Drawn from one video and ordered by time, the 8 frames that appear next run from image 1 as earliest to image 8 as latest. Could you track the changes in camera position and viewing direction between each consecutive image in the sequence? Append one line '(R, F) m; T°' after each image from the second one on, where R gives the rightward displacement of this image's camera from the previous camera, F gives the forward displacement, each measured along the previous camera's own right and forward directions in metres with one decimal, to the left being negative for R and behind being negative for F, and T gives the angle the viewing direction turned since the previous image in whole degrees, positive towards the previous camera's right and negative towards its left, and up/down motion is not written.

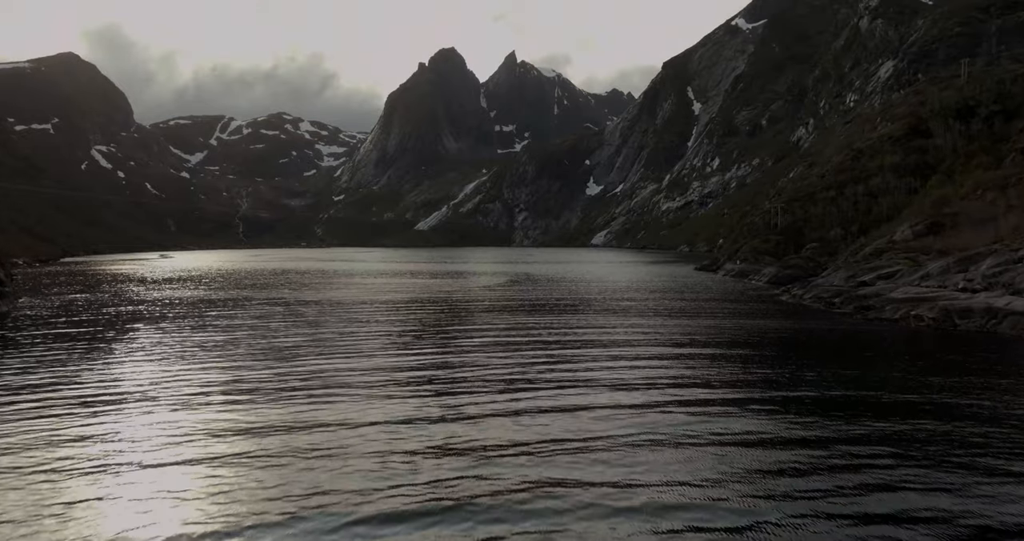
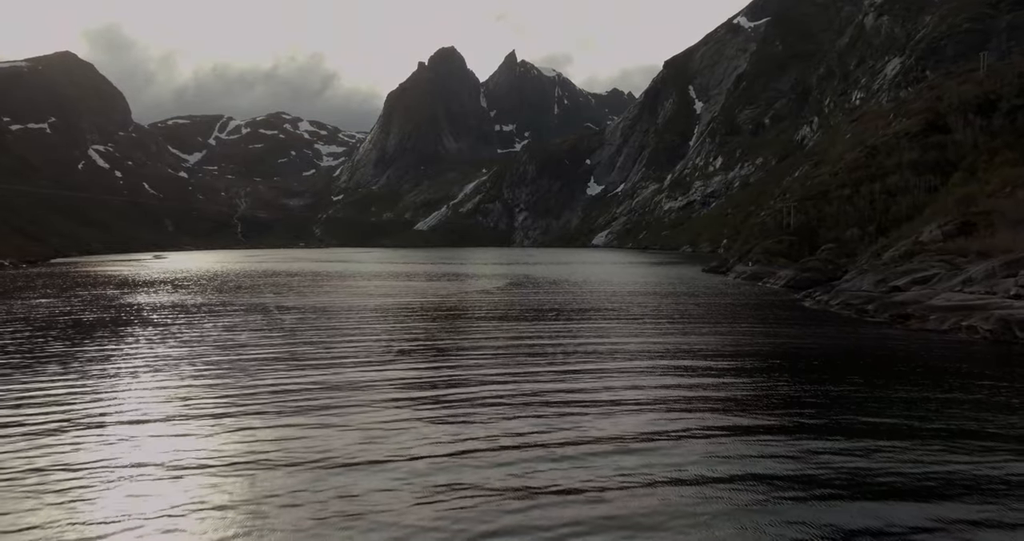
(0.0, +3.4) m; 0°
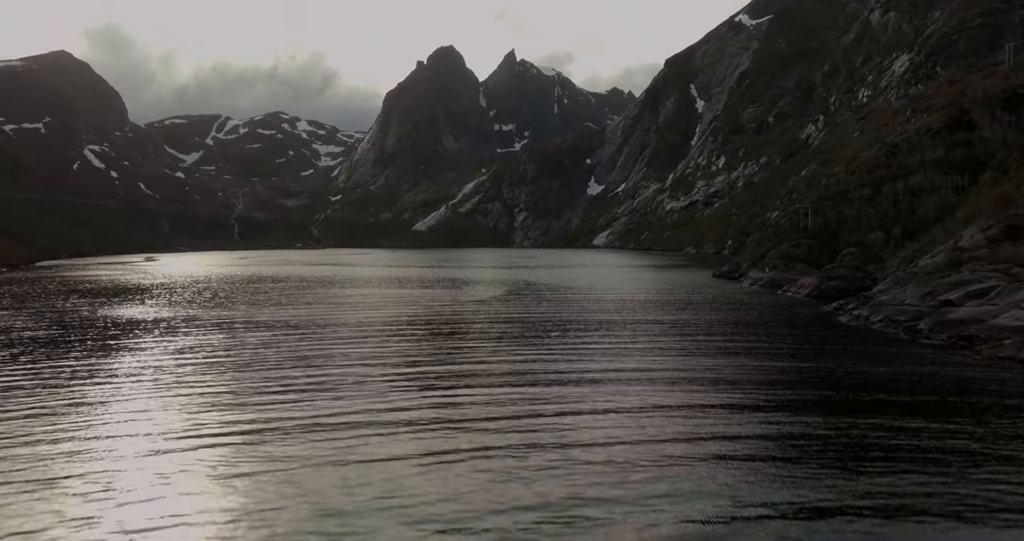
(+0.1, +4.5) m; 0°
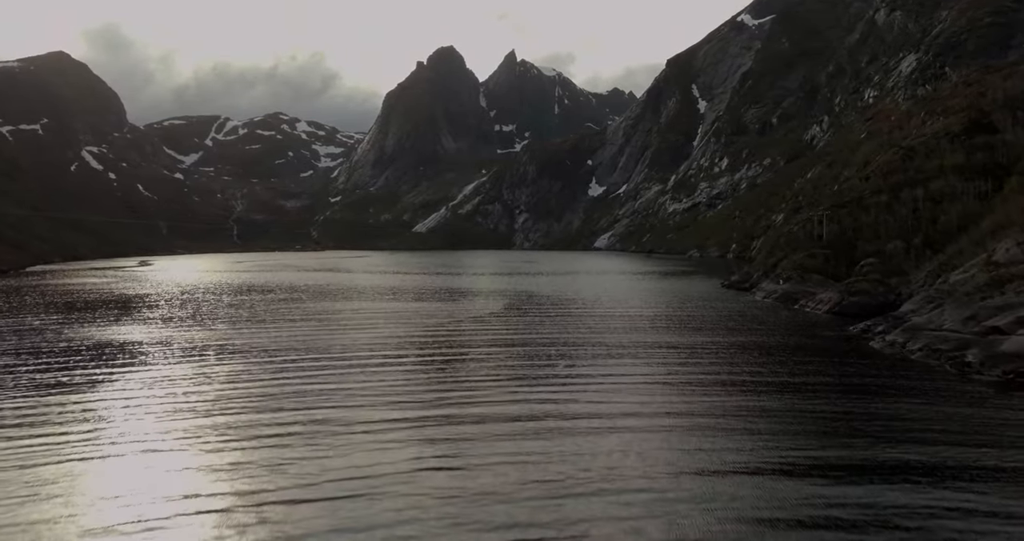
(0.0, +3.2) m; 0°
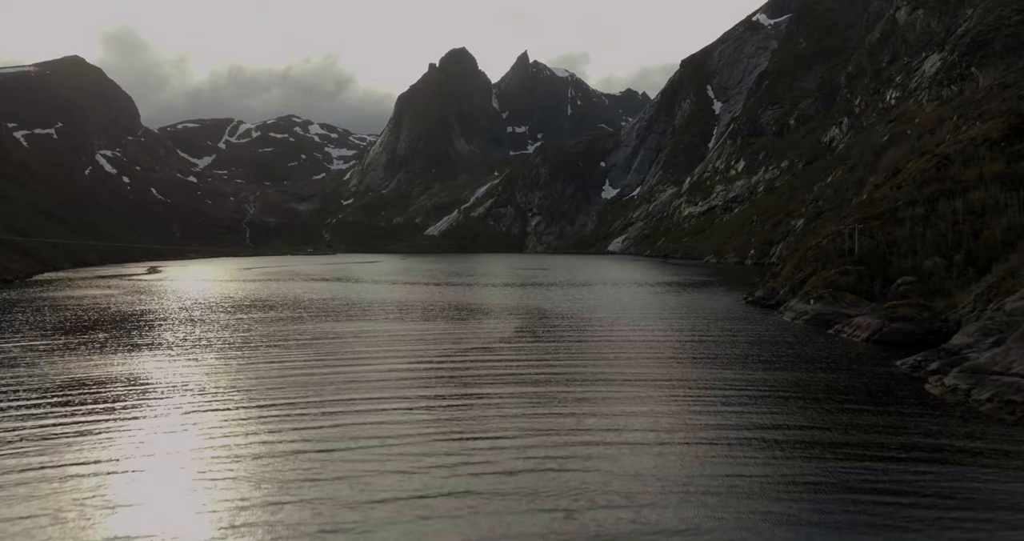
(+0.1, +3.4) m; -1°
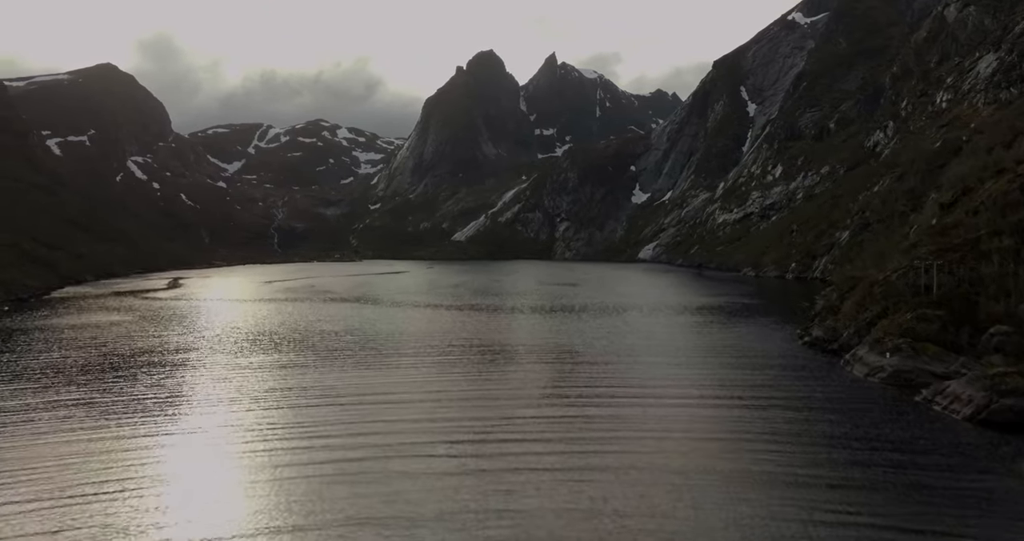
(+0.1, +6.6) m; -2°
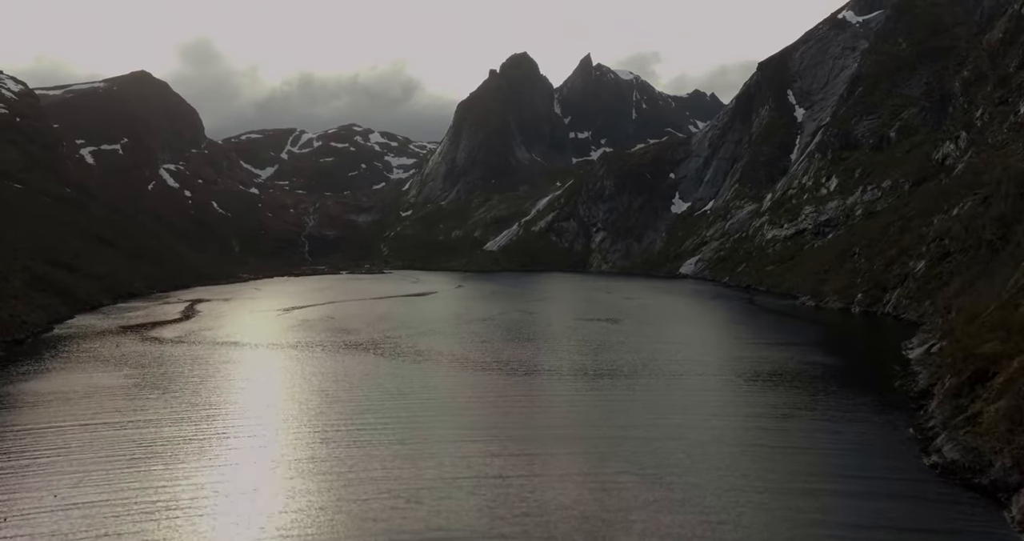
(-0.4, +13.1) m; -3°
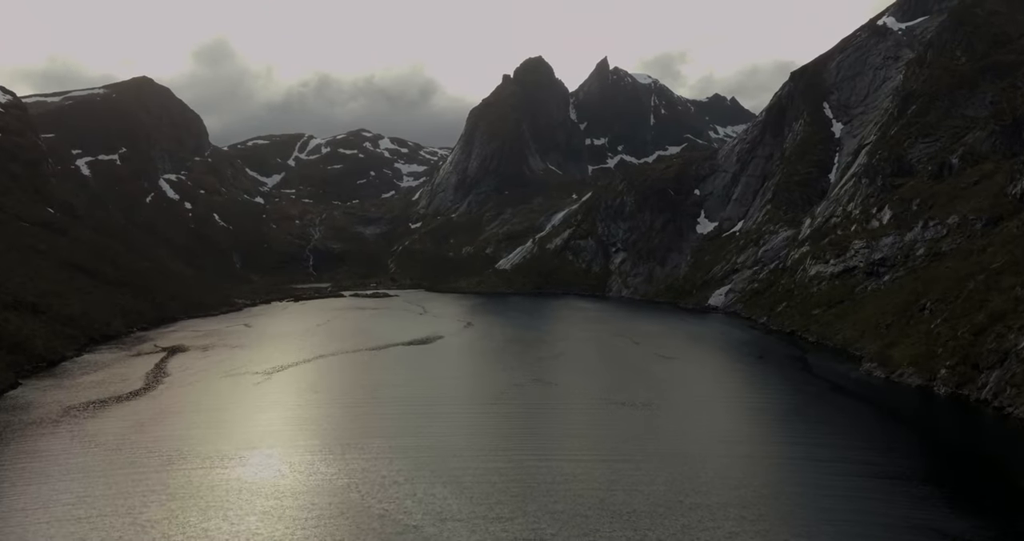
(-0.8, +23.1) m; -1°
